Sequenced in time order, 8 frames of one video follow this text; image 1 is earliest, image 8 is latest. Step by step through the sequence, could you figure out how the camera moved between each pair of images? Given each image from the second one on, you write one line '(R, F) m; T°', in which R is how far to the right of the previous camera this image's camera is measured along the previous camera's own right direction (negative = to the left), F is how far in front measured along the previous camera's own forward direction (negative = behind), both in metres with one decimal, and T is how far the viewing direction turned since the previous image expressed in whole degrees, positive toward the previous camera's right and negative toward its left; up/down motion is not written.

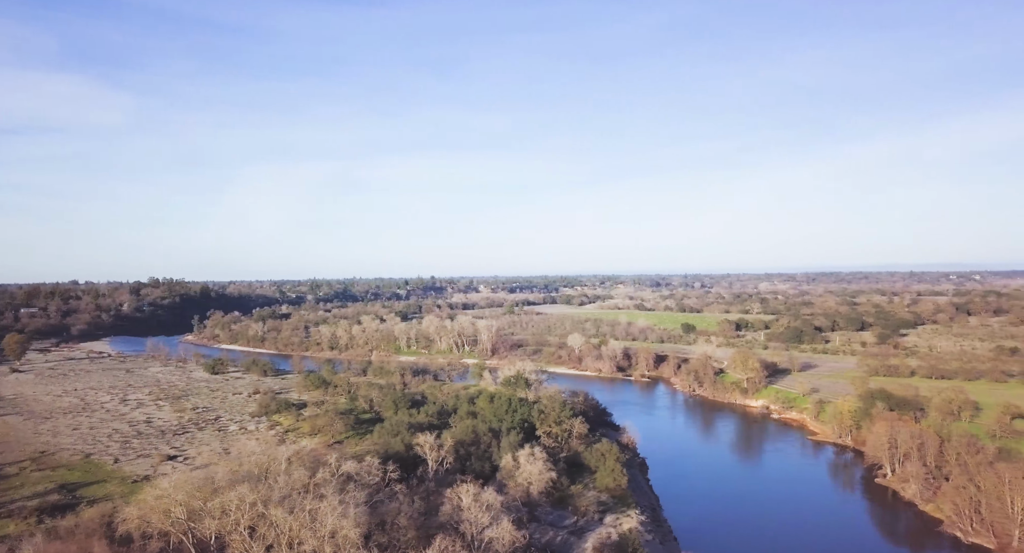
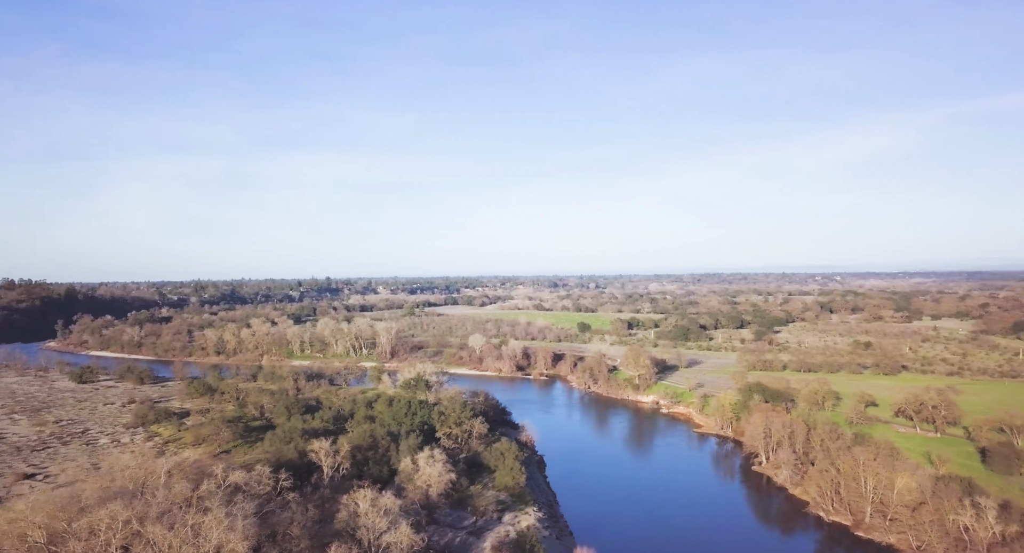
(-0.3, -1.4) m; +8°
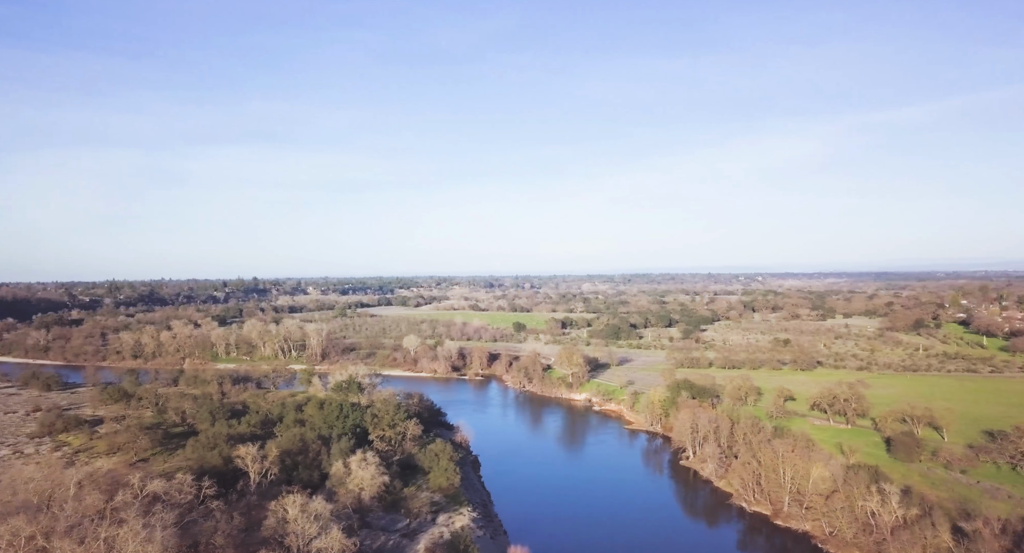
(0.0, -0.5) m; +5°
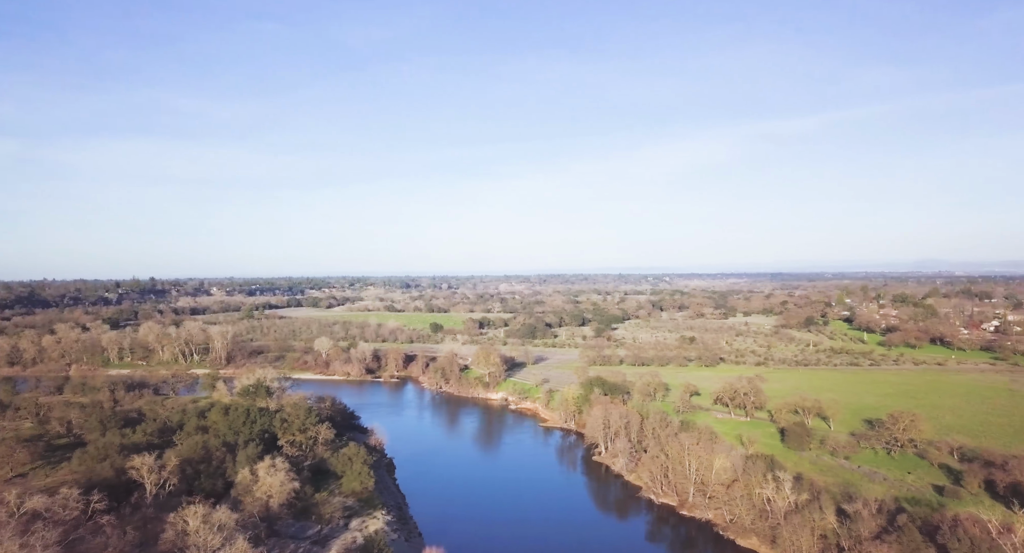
(+0.1, -0.4) m; +7°
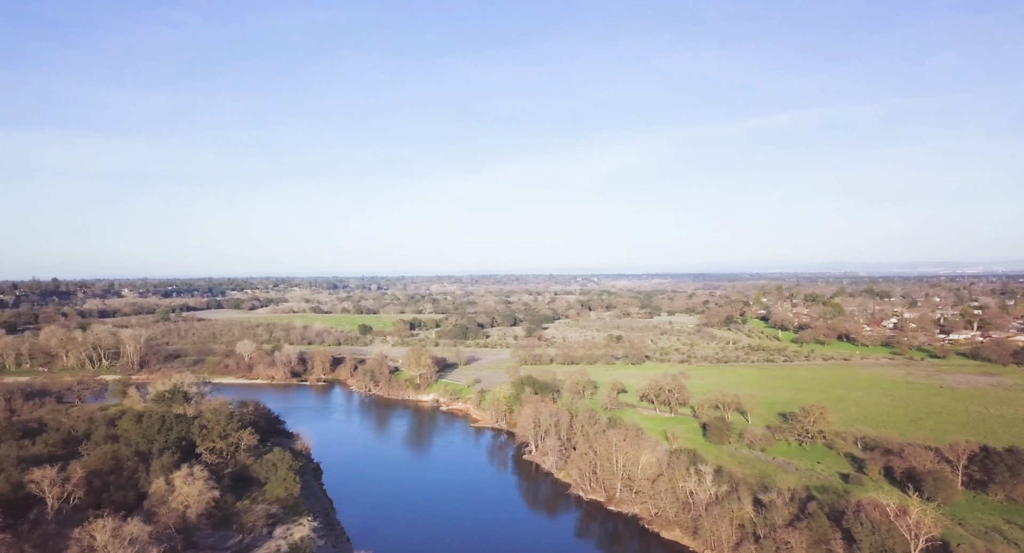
(+0.2, -0.2) m; +6°
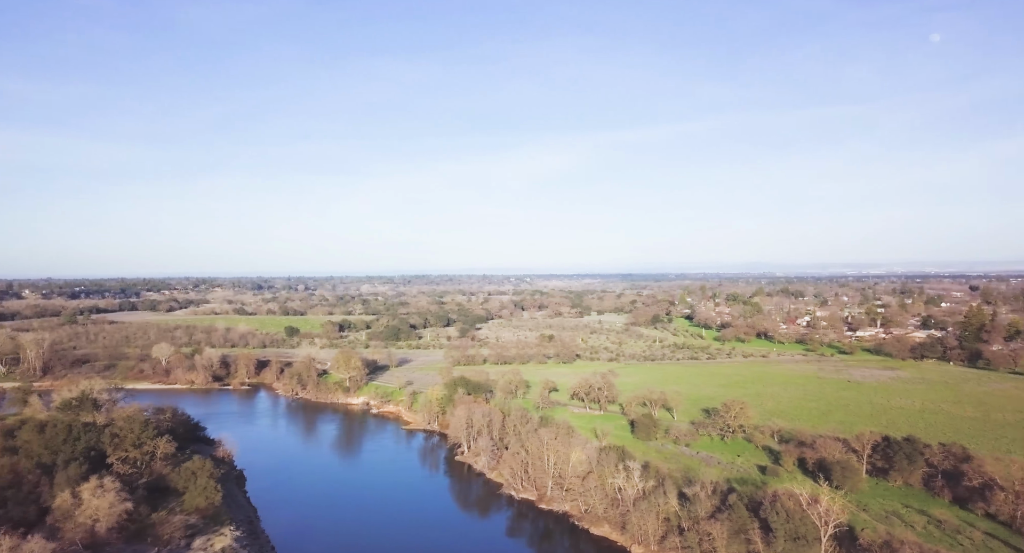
(+0.2, -0.1) m; +5°
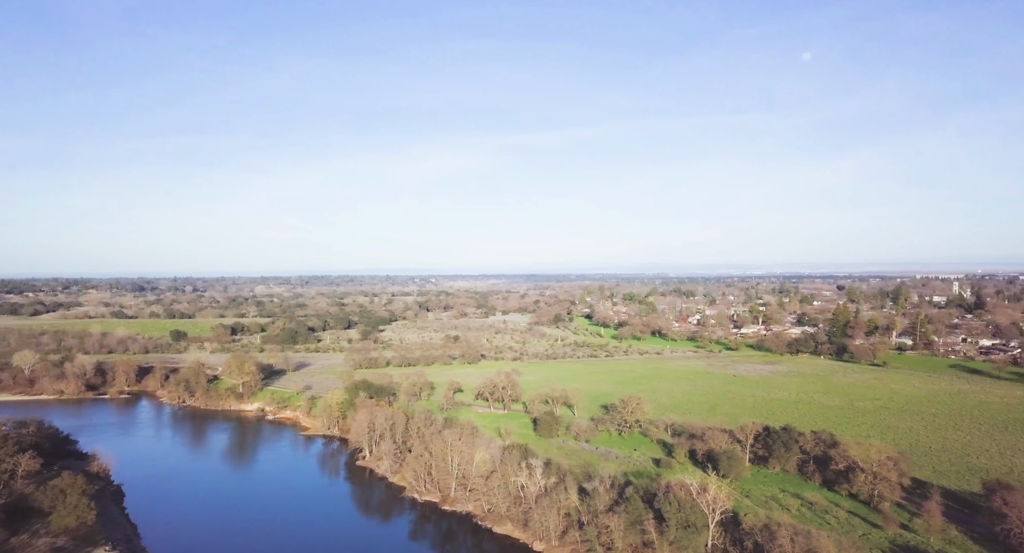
(+0.4, +0.1) m; +8°
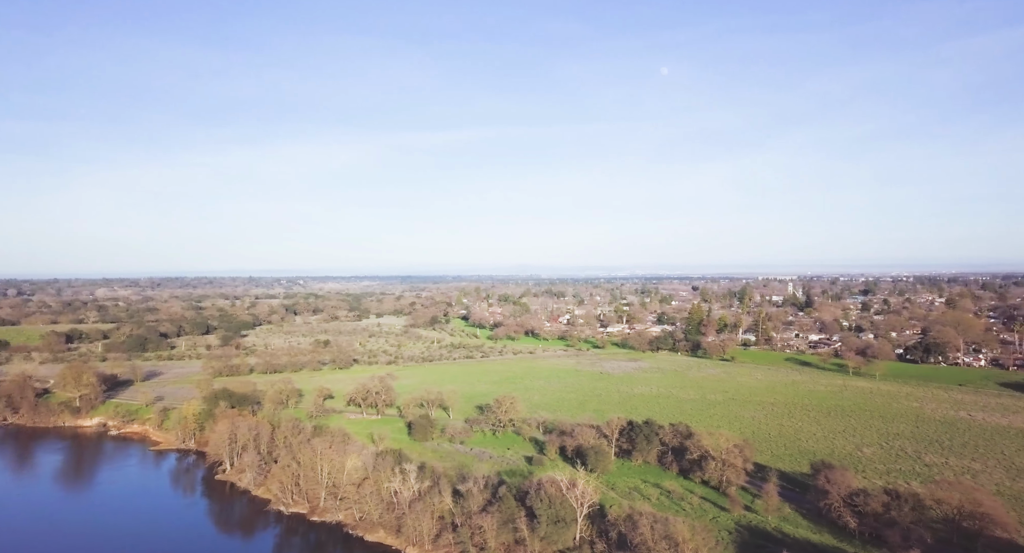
(+0.3, +0.3) m; +10°
